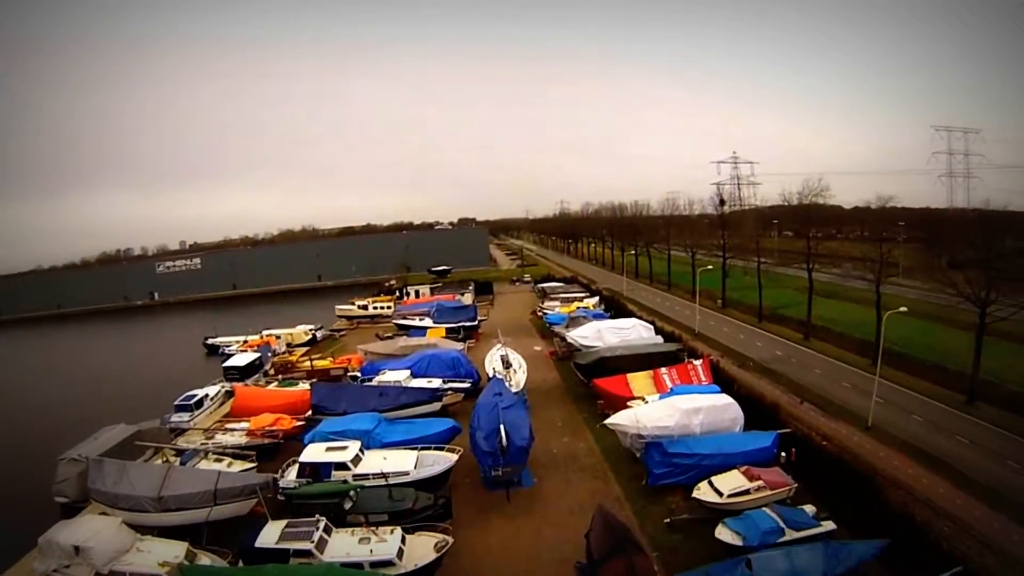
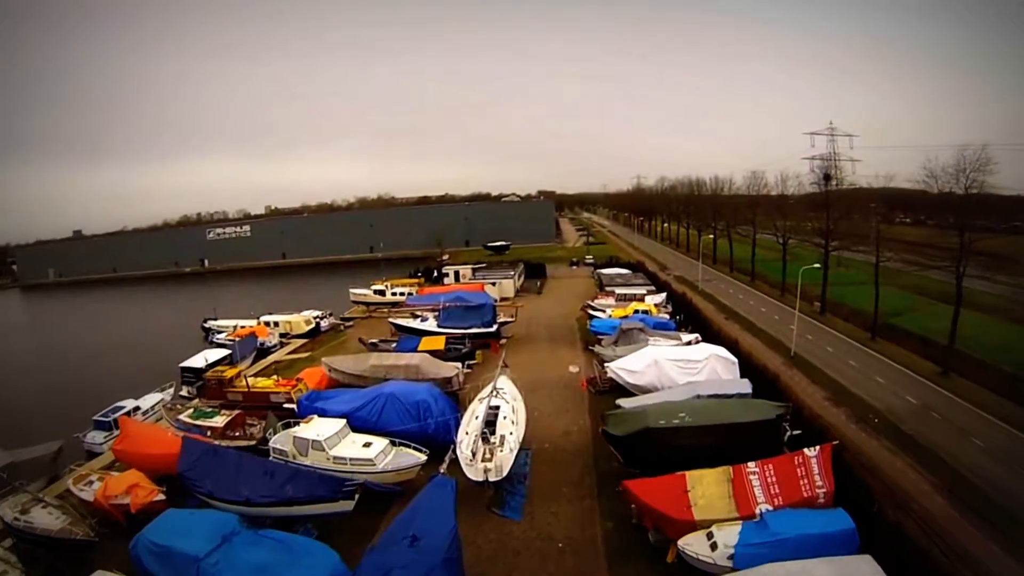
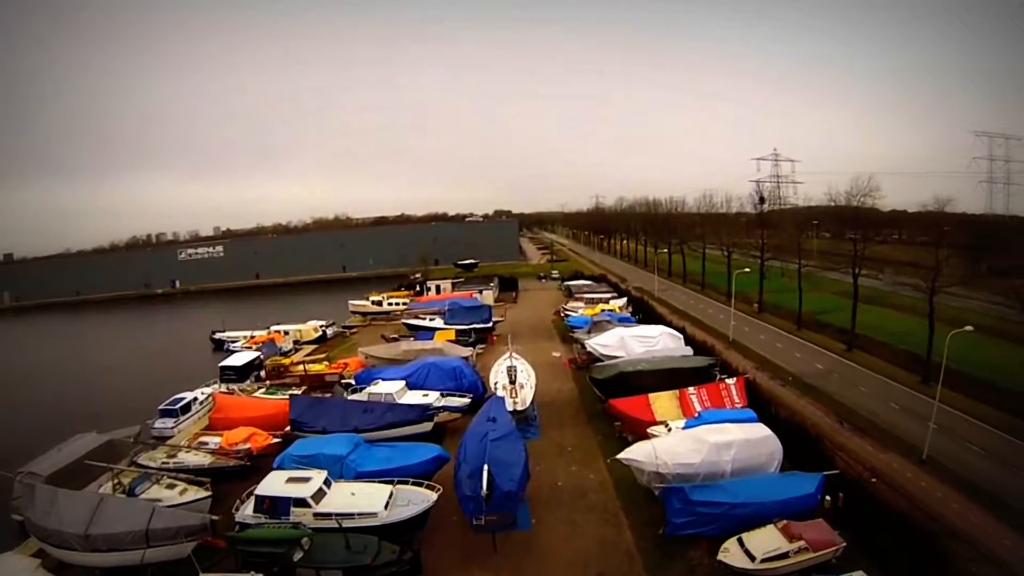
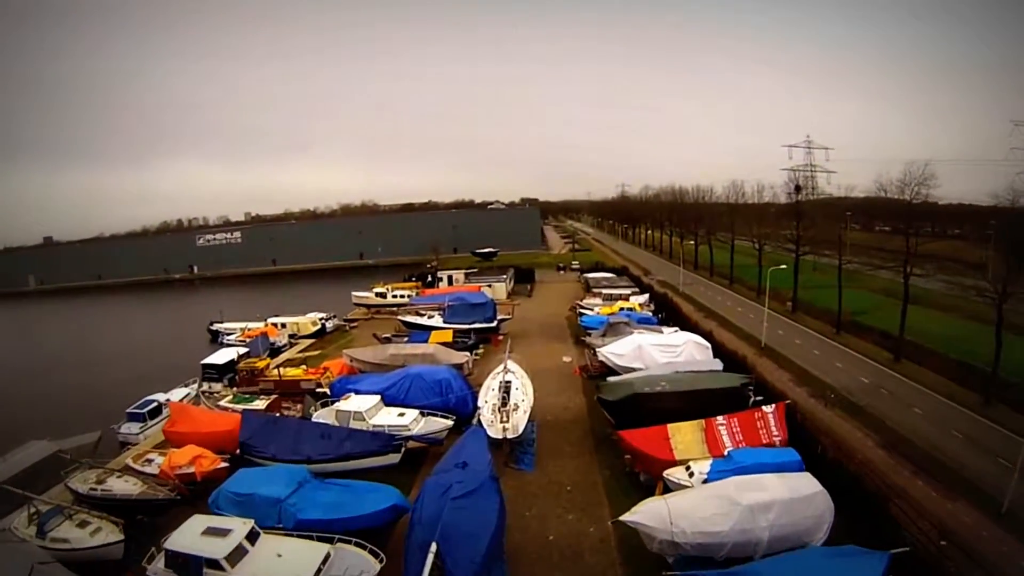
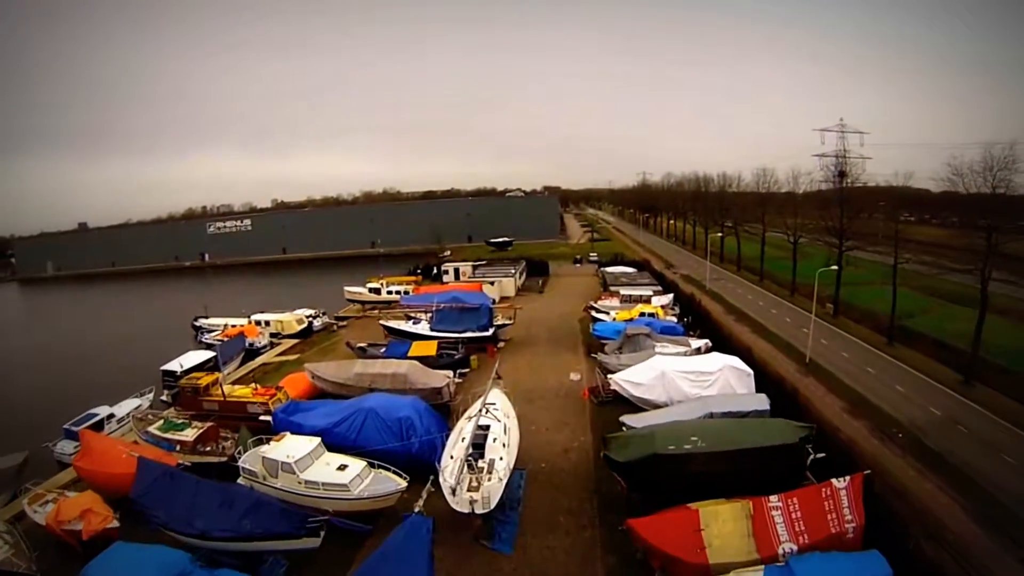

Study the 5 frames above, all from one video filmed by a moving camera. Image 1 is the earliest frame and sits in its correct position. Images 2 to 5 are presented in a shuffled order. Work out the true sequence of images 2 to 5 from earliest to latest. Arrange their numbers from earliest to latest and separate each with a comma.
3, 4, 2, 5
